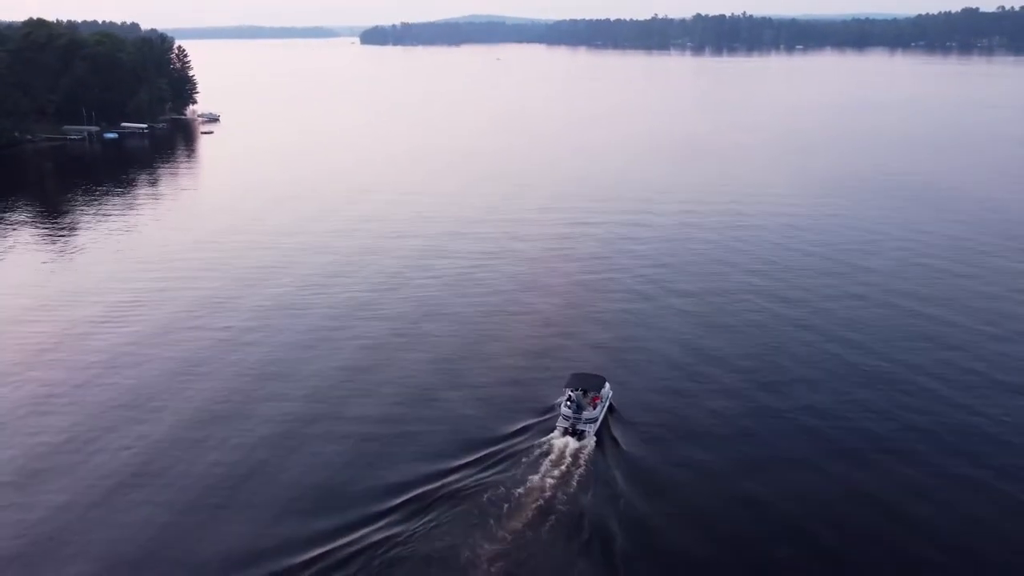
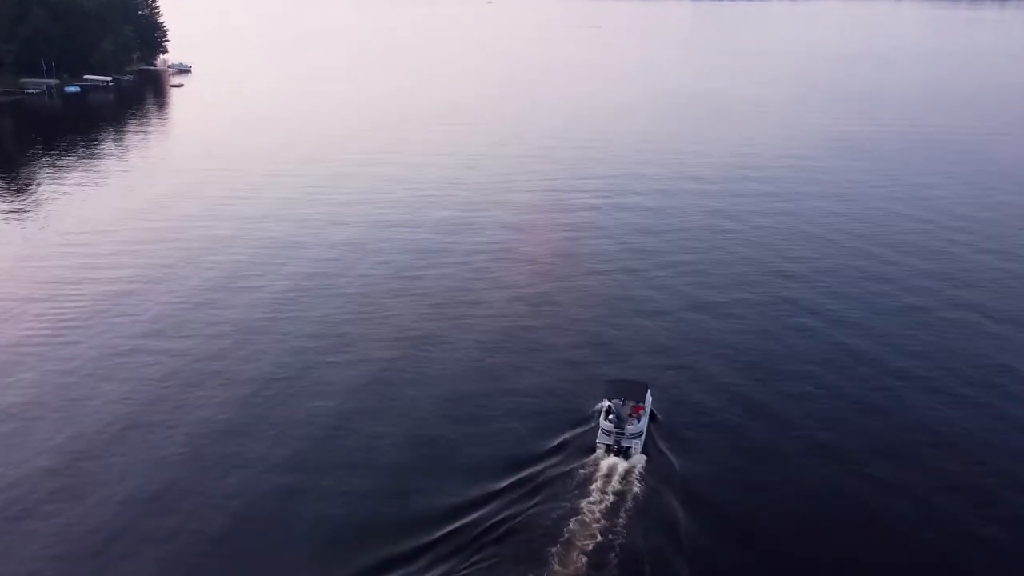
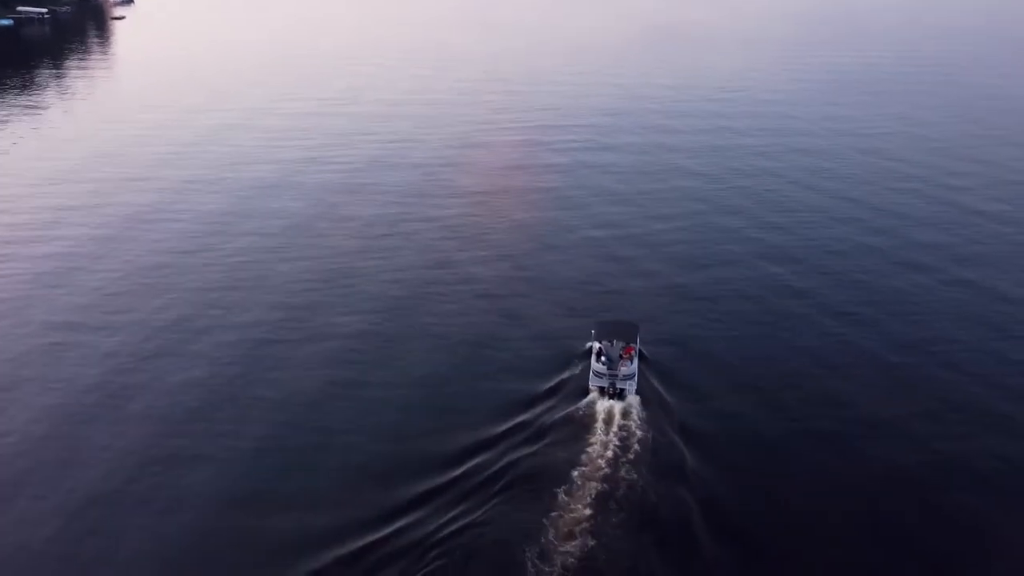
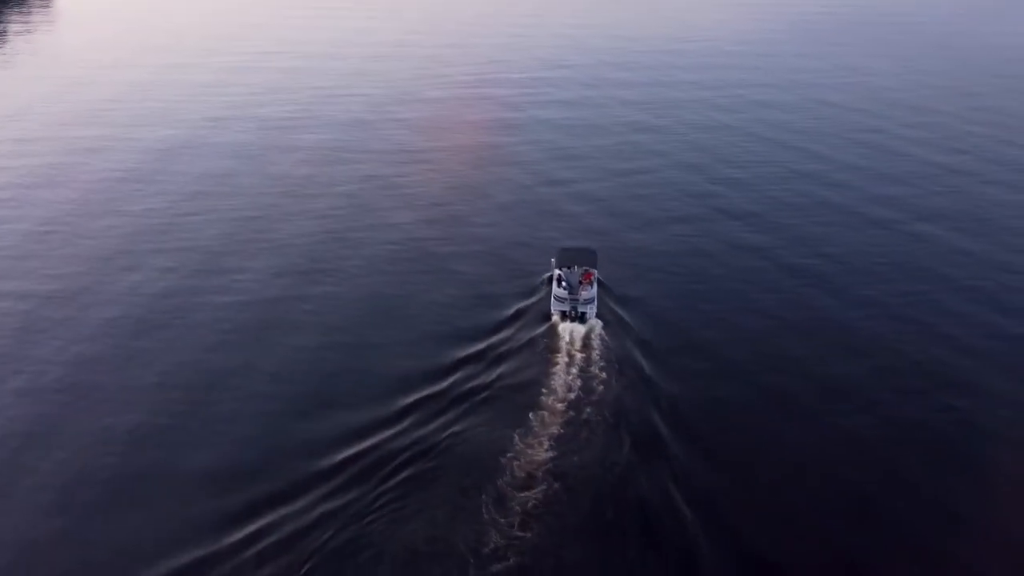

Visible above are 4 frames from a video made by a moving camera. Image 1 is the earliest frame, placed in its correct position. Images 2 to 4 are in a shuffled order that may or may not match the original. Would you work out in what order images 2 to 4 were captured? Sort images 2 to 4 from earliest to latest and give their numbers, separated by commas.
2, 3, 4
